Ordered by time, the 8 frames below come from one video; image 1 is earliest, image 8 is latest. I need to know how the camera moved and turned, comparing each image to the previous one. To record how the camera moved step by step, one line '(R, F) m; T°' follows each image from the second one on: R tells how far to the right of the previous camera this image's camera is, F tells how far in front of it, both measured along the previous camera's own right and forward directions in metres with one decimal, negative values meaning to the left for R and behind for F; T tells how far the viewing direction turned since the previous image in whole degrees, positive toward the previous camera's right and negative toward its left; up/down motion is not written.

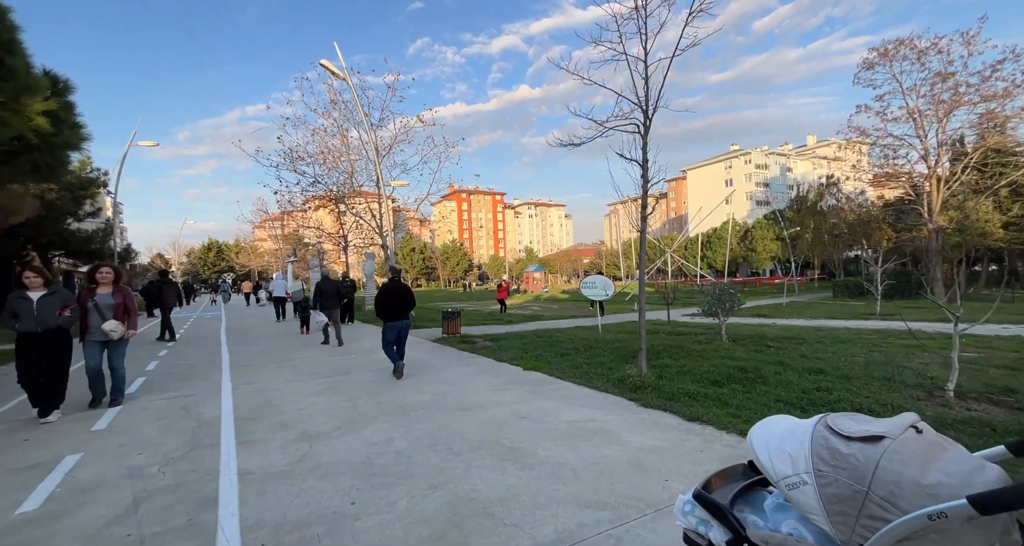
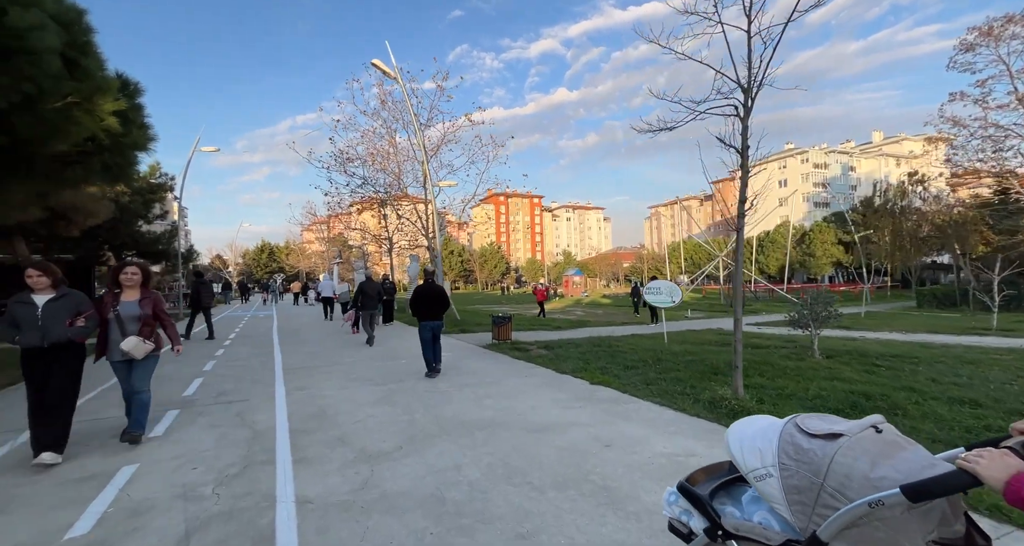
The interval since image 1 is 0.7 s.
(-0.4, +0.5) m; -5°
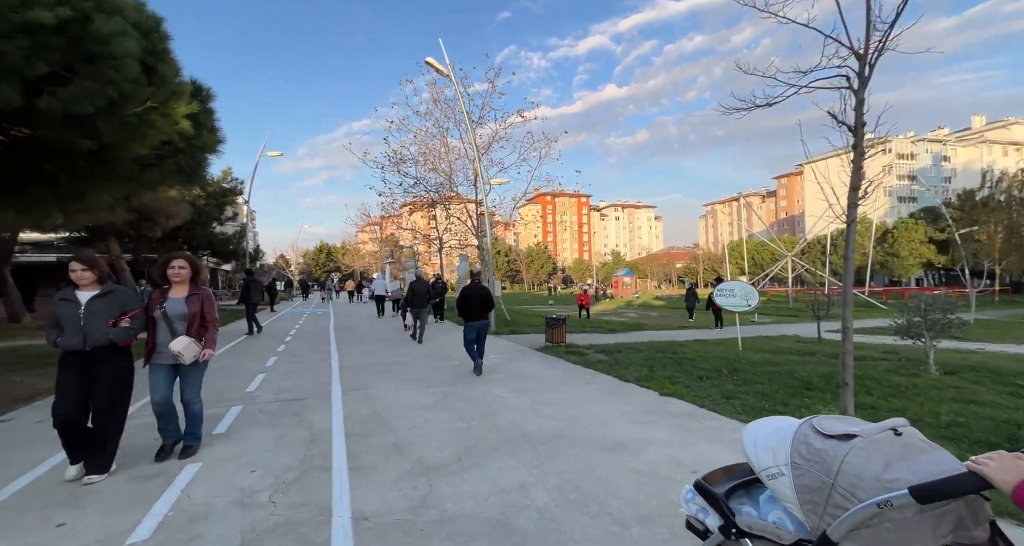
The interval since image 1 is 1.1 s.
(-0.2, +0.4) m; -6°
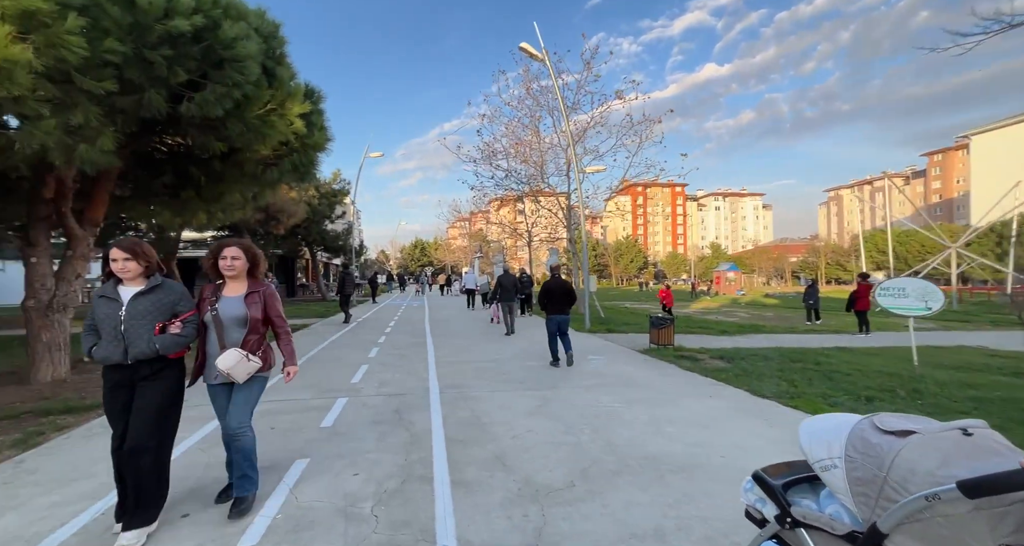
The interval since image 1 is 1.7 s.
(-0.3, +0.6) m; -11°
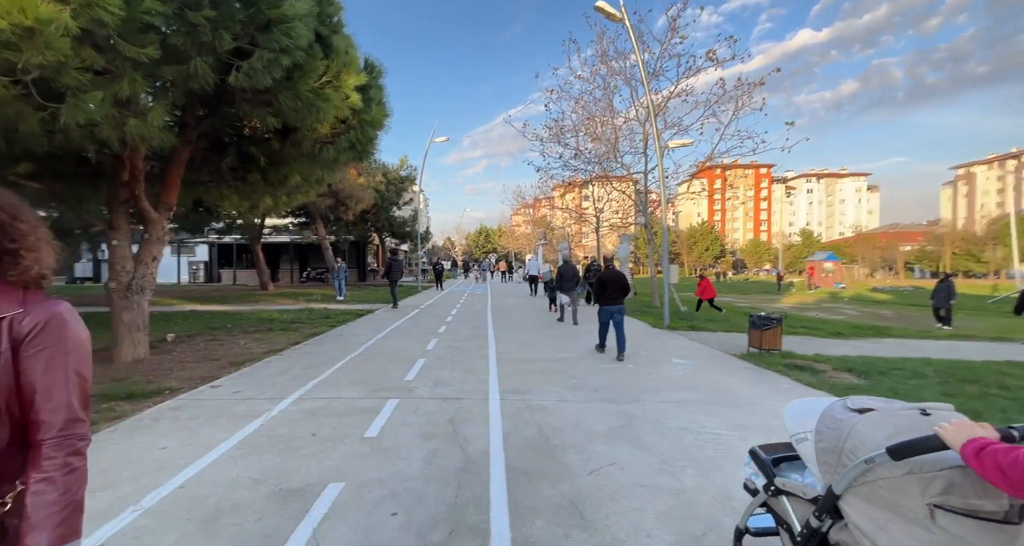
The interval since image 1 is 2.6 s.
(-0.1, +1.2) m; -8°
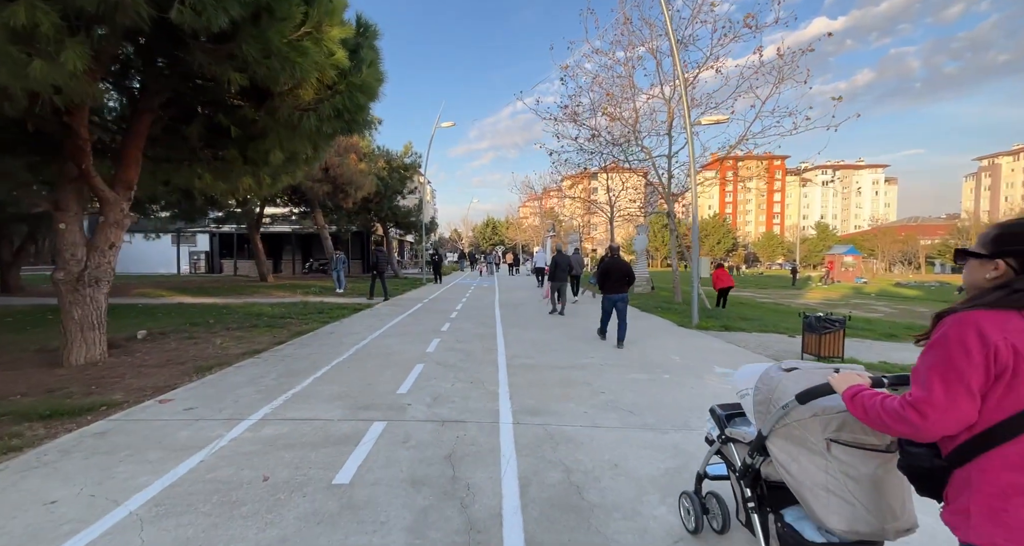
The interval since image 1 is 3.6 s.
(-0.1, +1.5) m; -1°
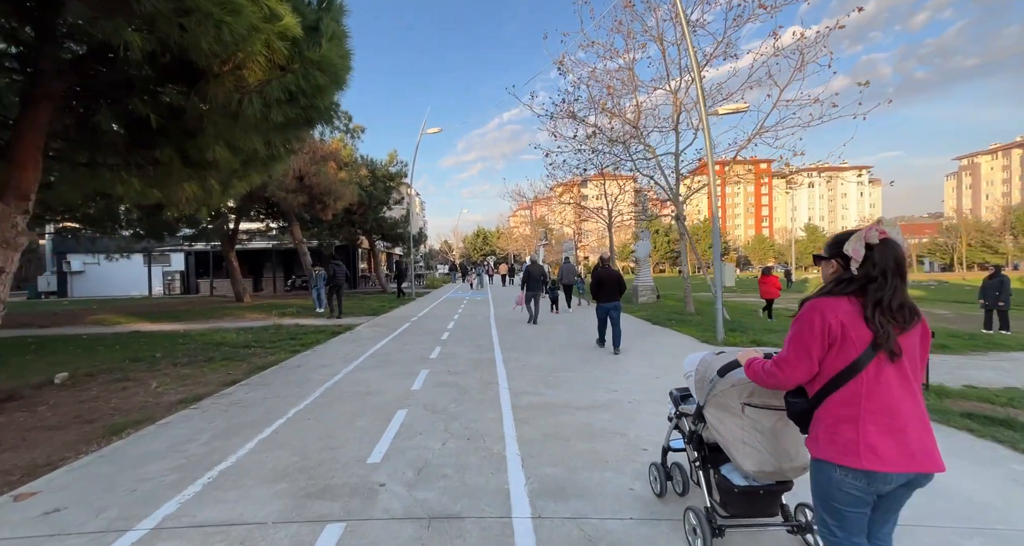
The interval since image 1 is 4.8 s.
(-0.2, +1.8) m; +1°
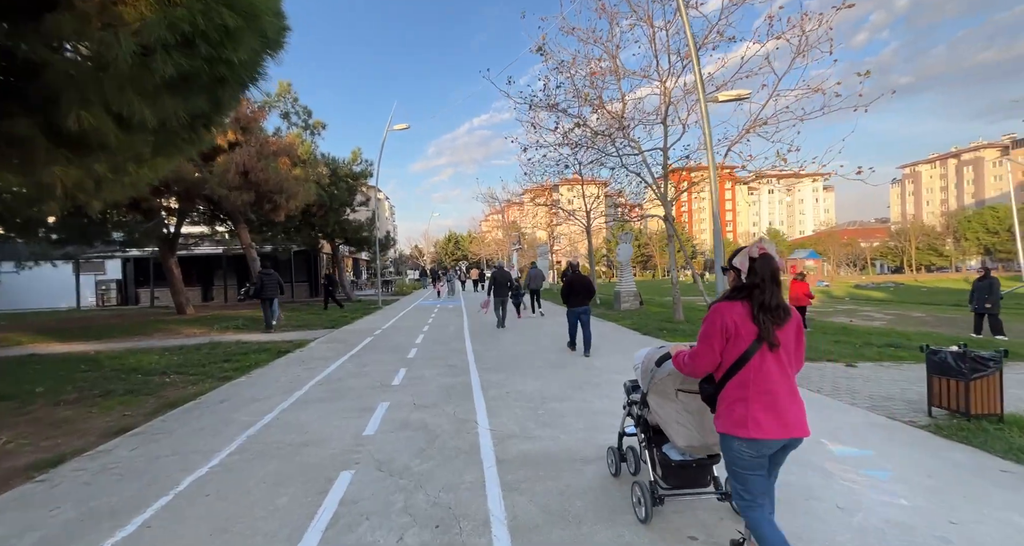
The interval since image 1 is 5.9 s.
(-0.1, +1.7) m; +4°
